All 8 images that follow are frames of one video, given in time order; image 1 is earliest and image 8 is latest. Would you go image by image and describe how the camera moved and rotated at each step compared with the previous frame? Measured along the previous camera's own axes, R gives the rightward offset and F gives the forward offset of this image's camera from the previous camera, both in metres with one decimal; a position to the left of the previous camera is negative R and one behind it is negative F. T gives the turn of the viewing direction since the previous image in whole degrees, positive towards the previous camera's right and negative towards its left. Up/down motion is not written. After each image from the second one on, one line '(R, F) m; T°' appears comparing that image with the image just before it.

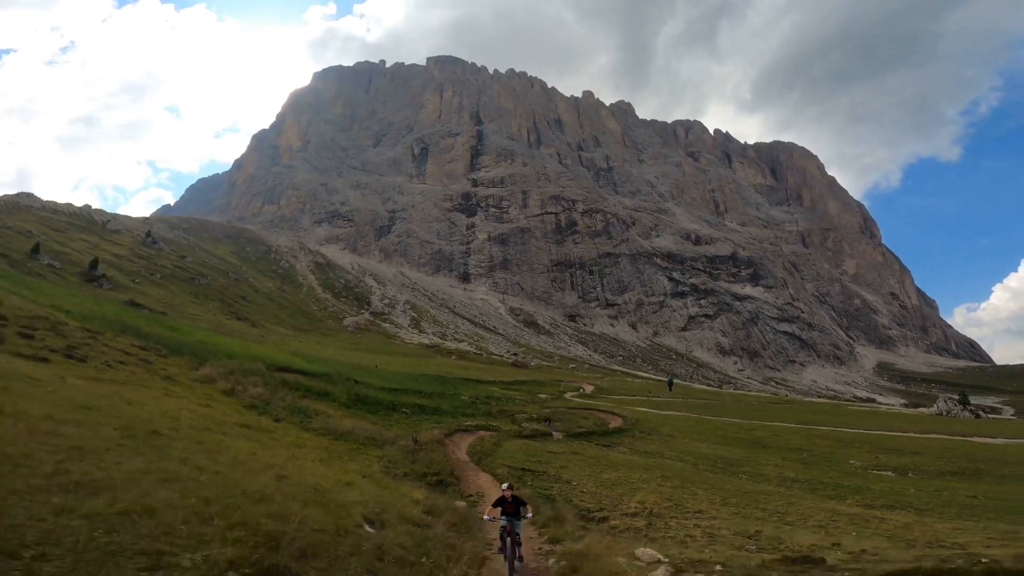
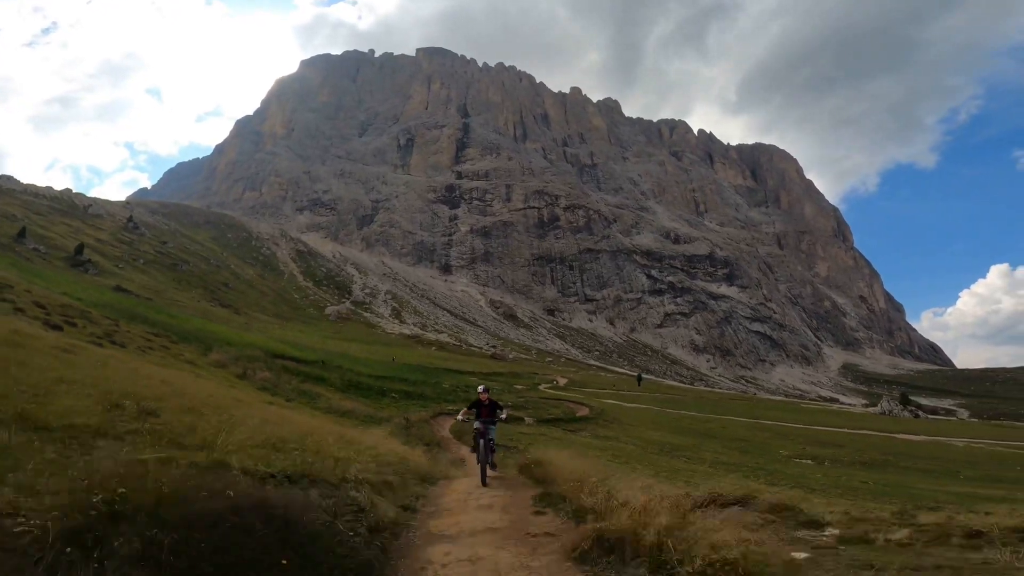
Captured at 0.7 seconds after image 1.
(0.0, -3.0) m; +2°
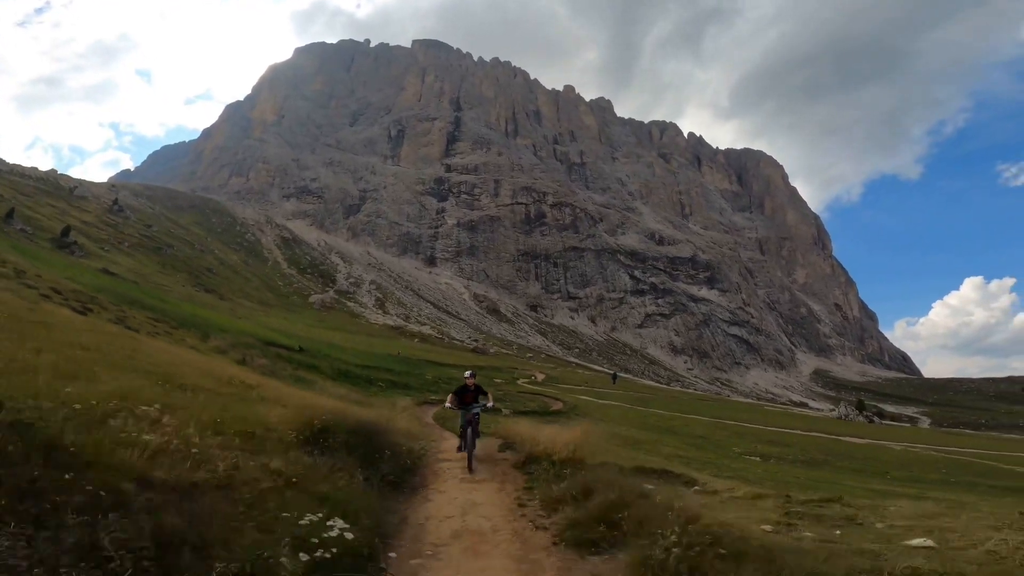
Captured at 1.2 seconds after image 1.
(+0.1, -2.1) m; +2°
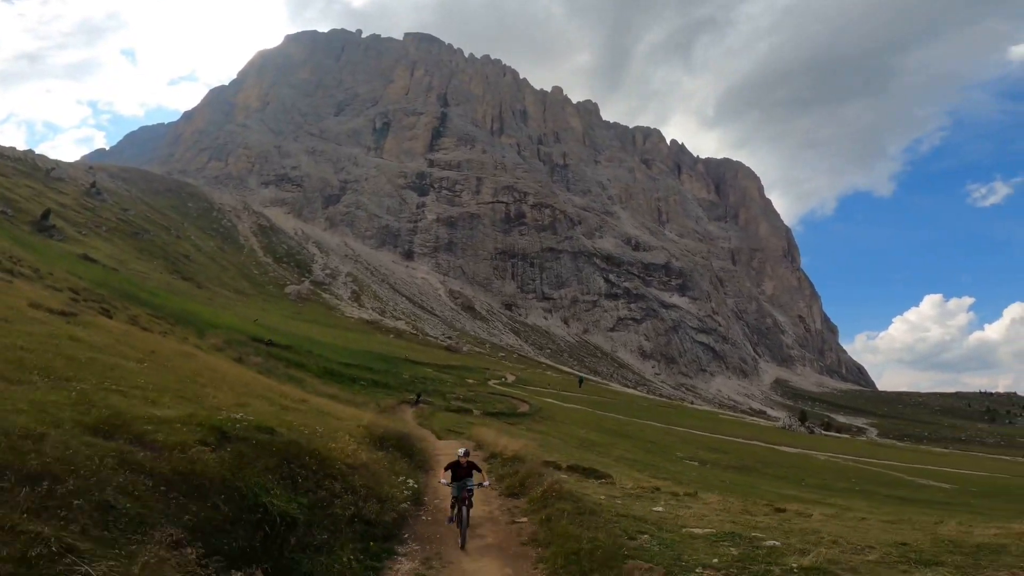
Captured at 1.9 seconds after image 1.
(0.0, -3.0) m; +2°
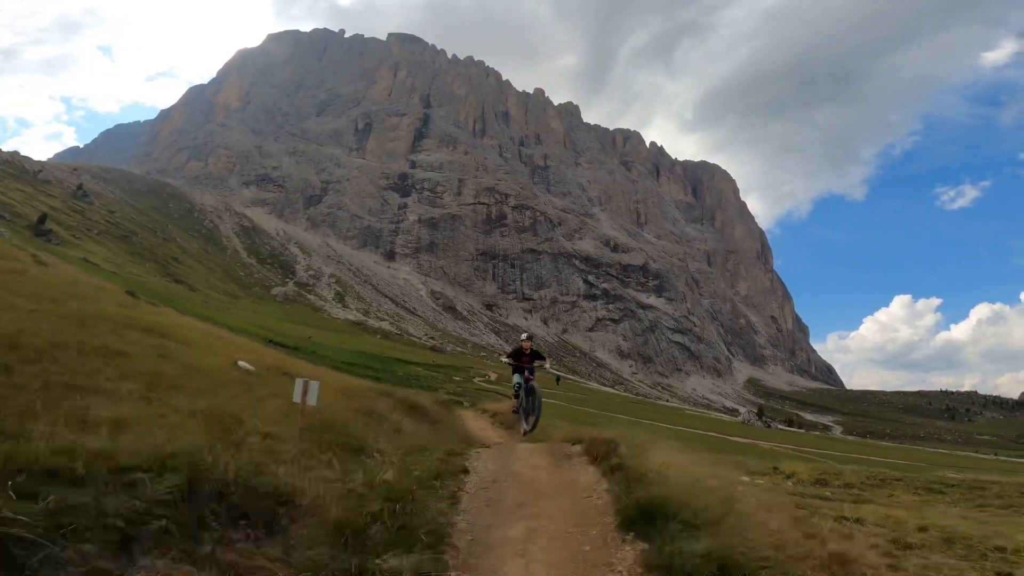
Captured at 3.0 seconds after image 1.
(-0.4, -4.6) m; +2°
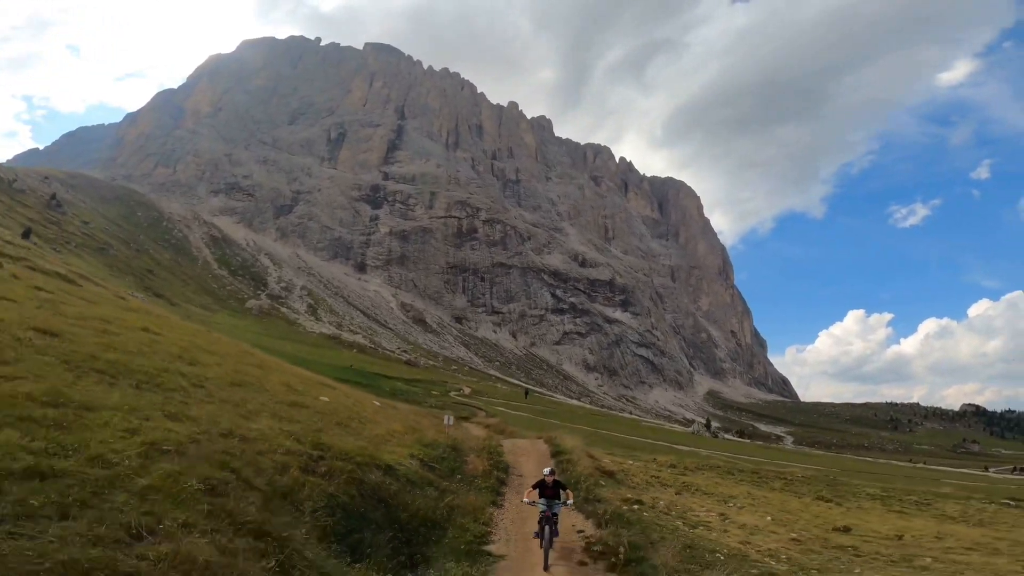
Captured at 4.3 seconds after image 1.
(-0.7, -5.5) m; +3°
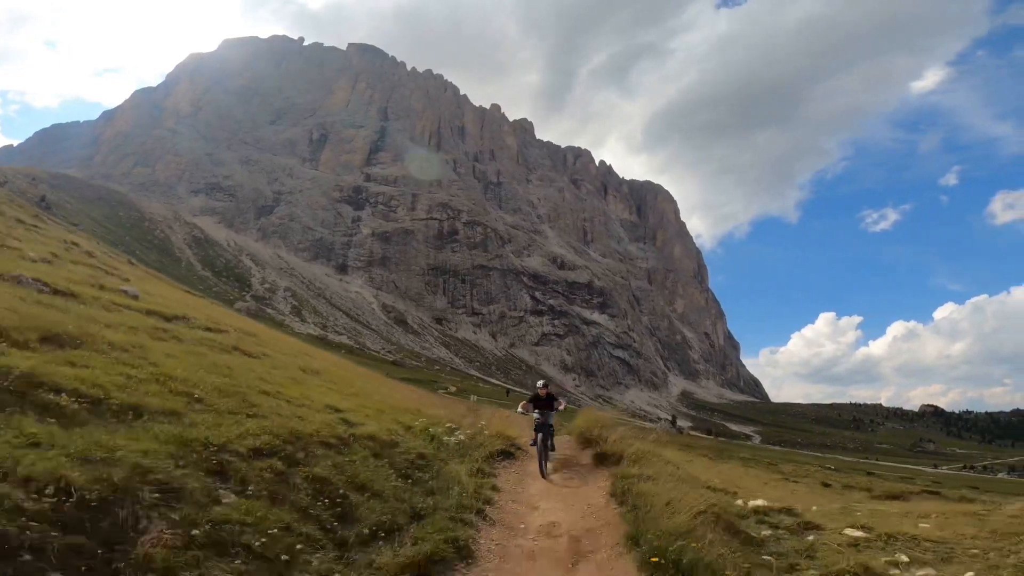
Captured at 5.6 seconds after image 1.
(-0.6, -5.6) m; +2°
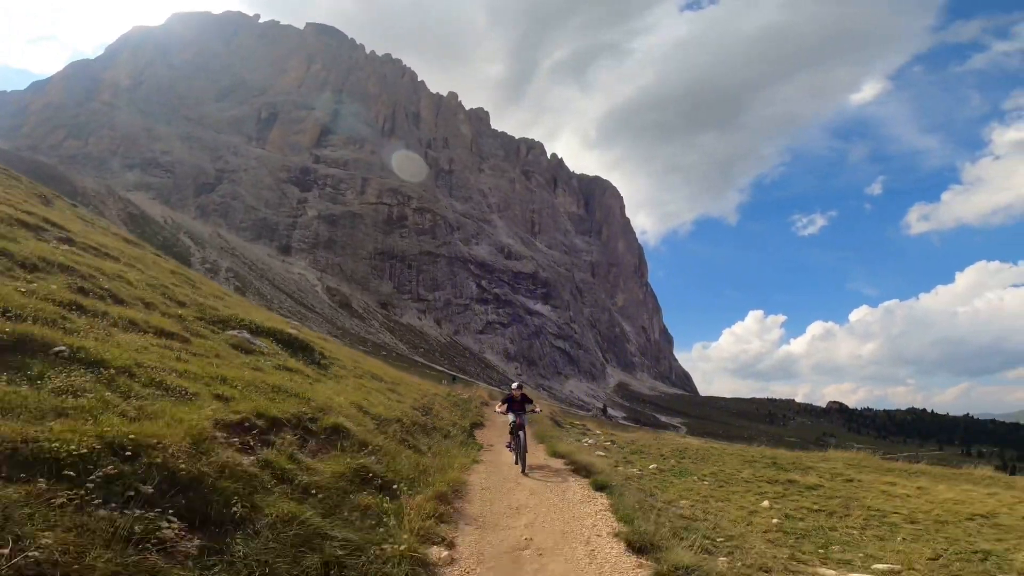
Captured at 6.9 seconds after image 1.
(-1.5, -5.6) m; +6°
